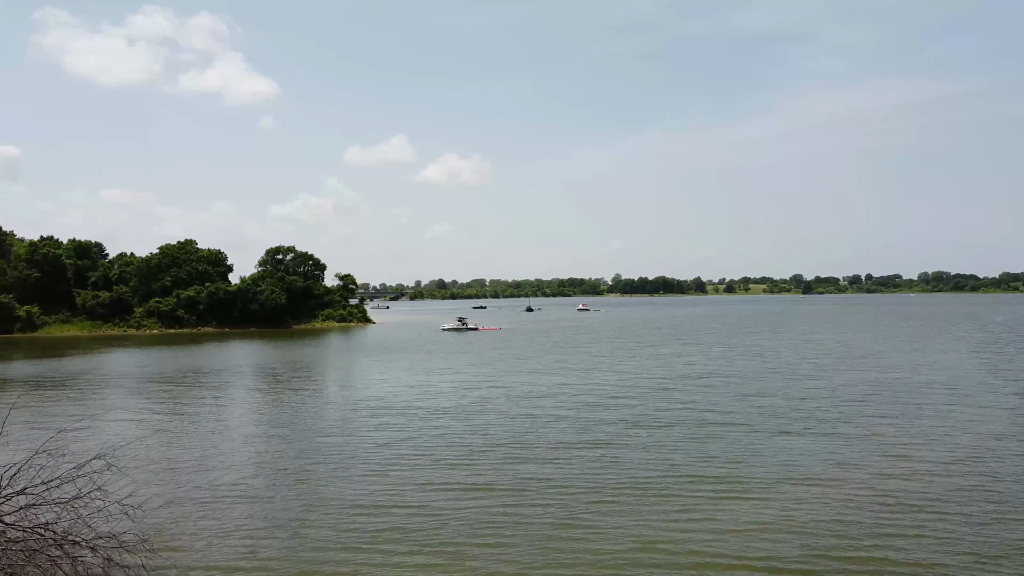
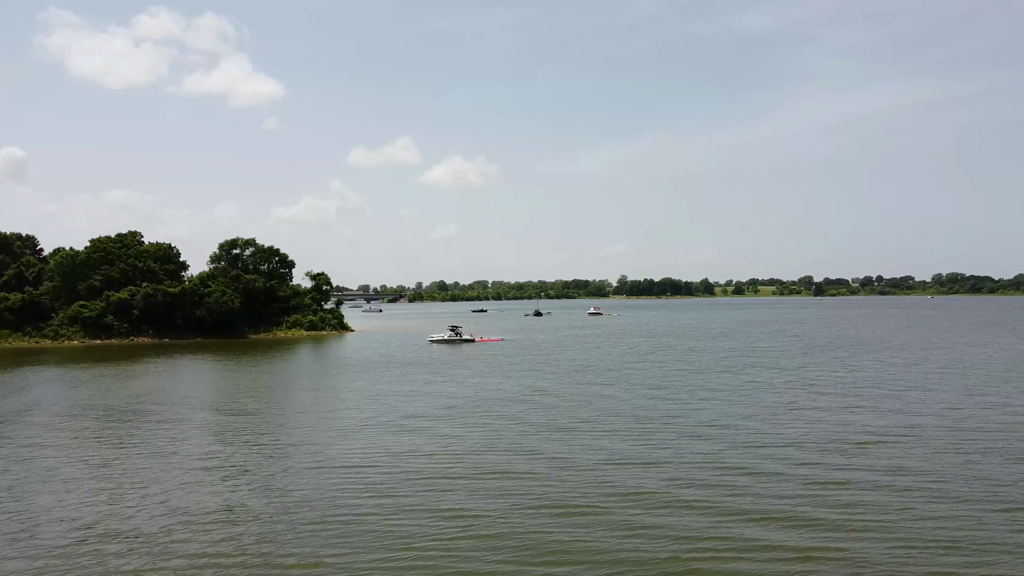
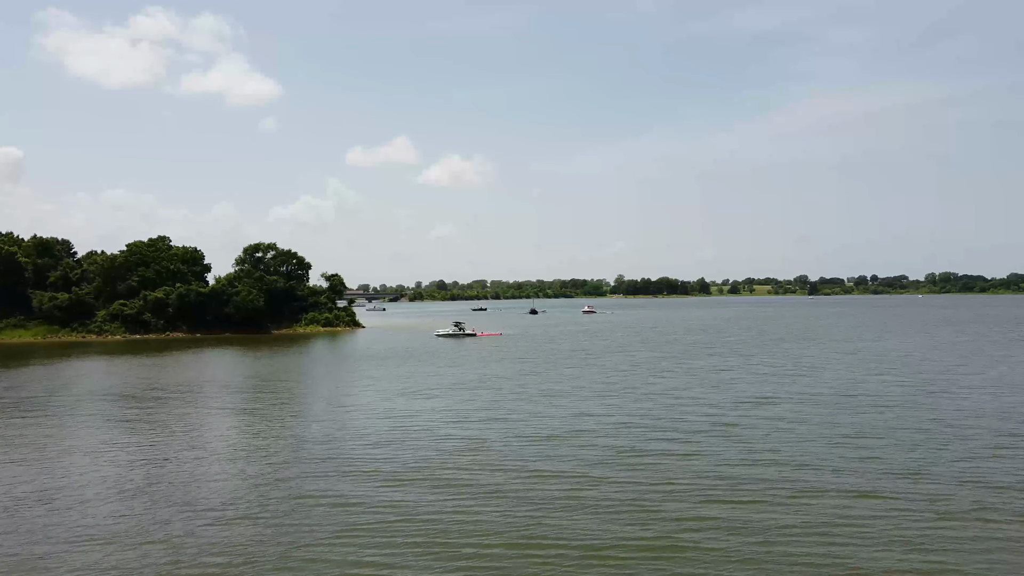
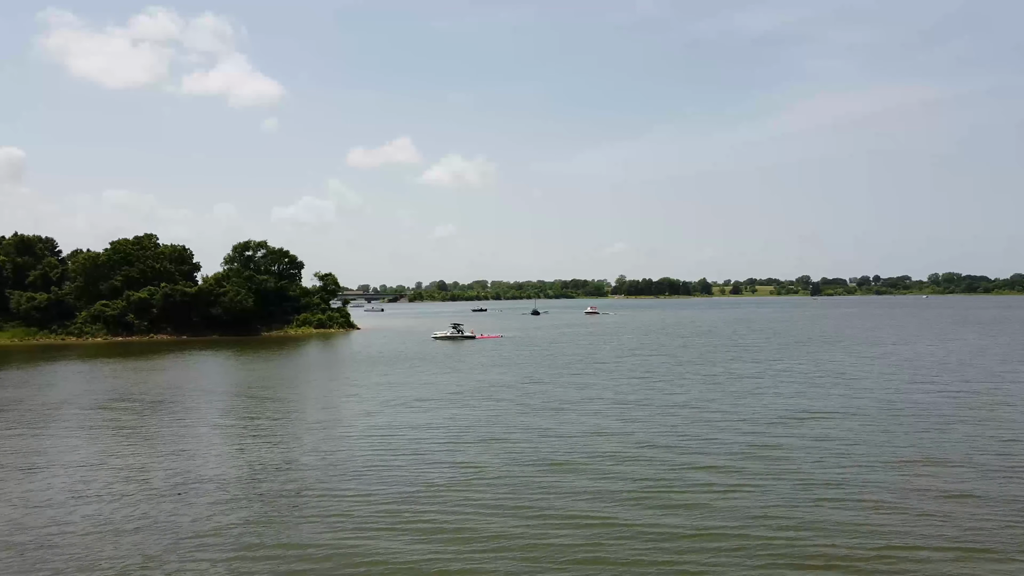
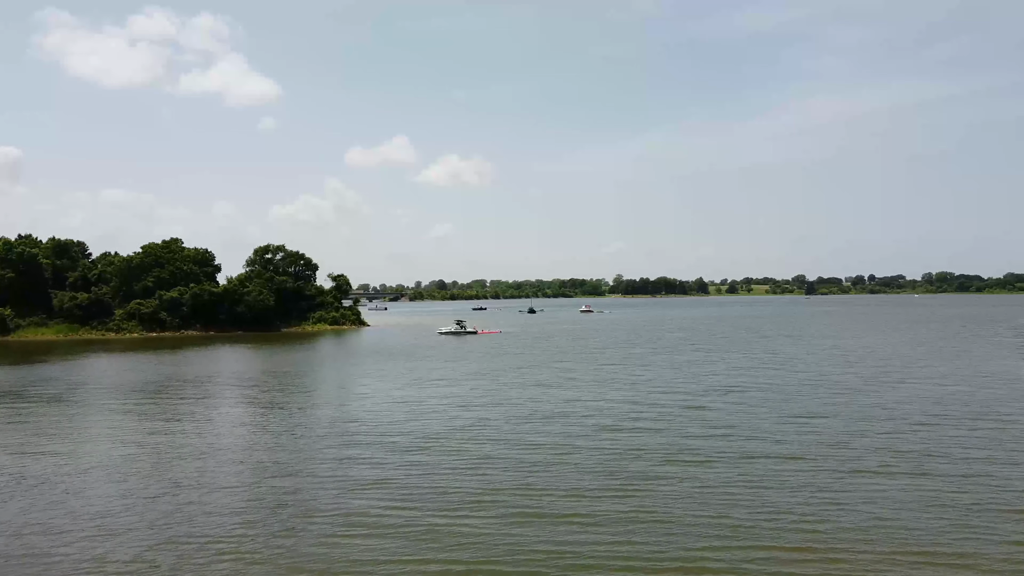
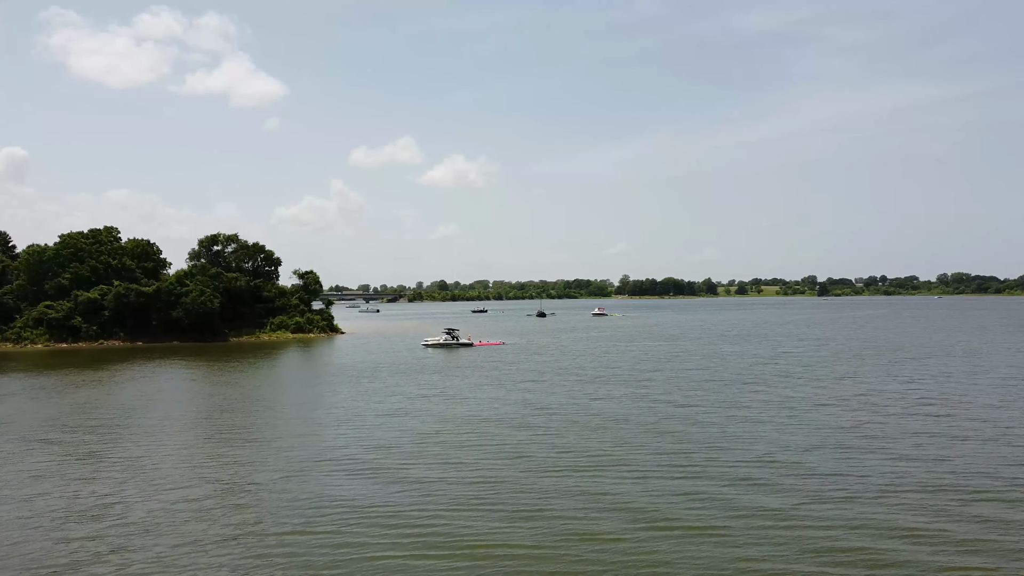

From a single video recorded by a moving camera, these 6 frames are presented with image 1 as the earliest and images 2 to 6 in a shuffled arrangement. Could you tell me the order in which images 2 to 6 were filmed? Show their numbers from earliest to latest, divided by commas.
5, 3, 4, 2, 6
